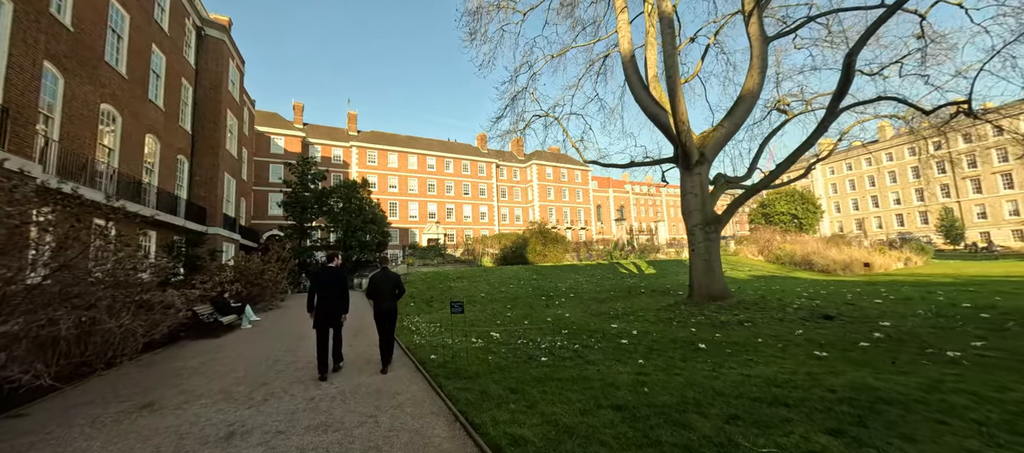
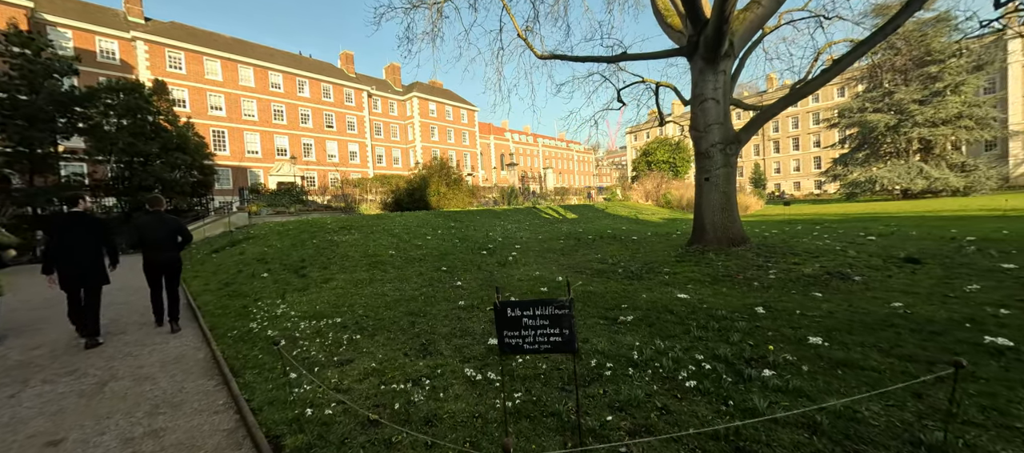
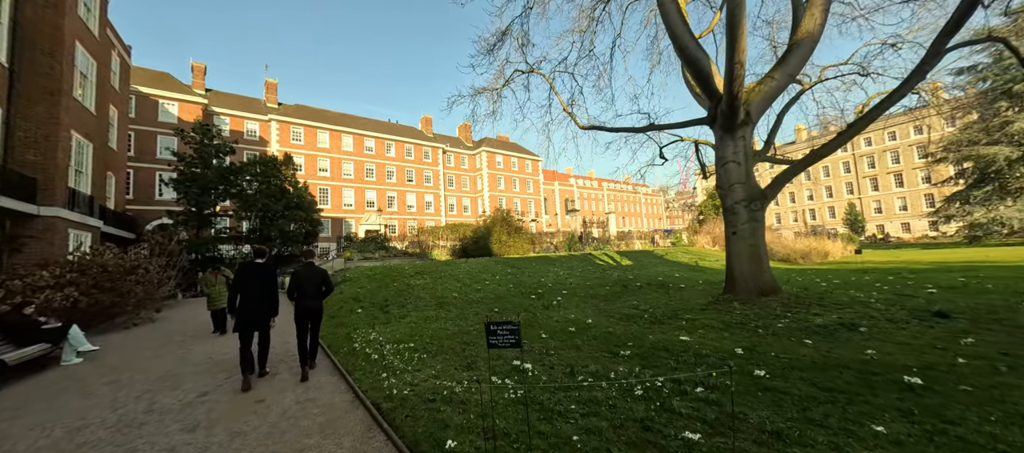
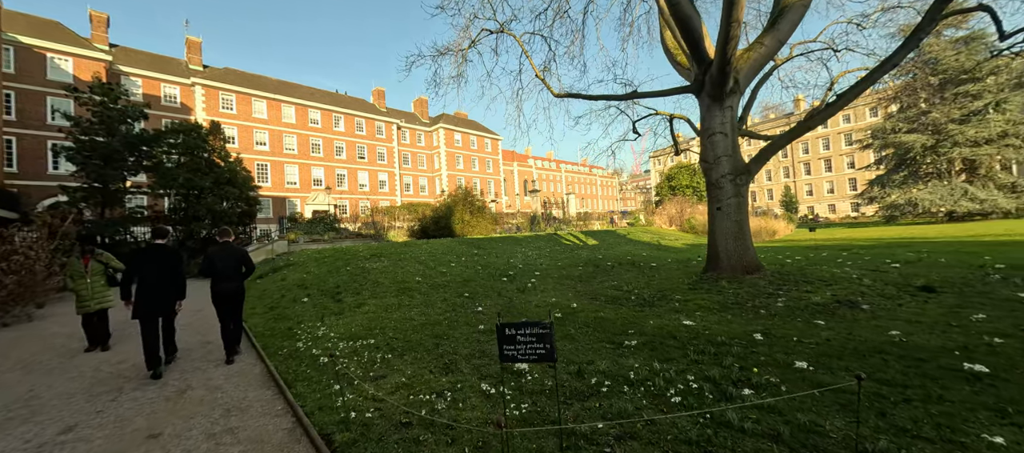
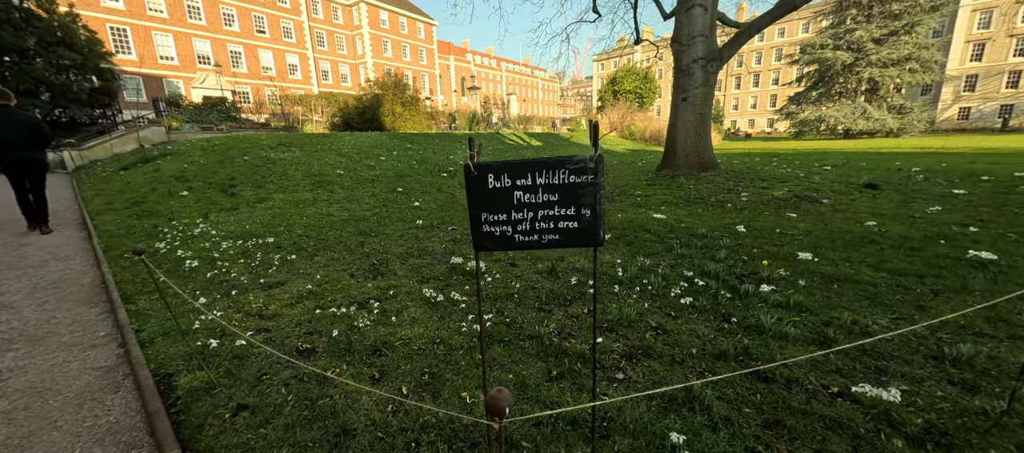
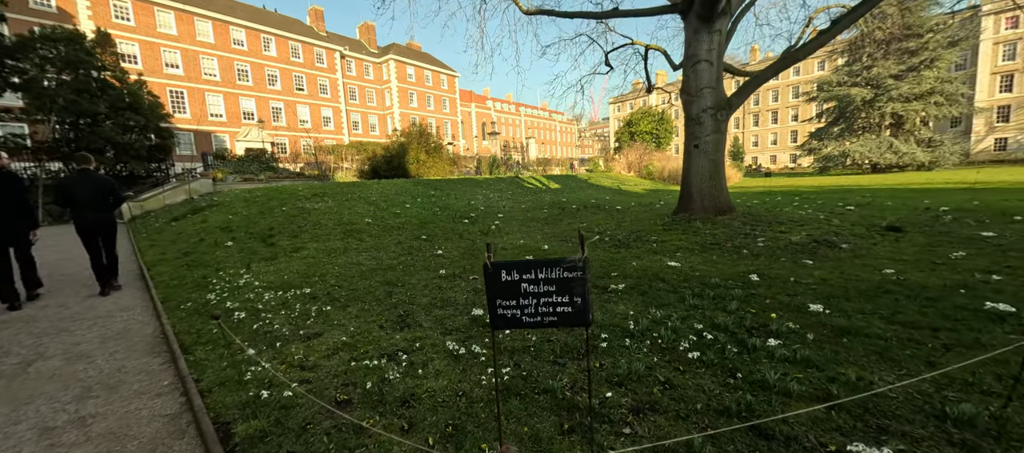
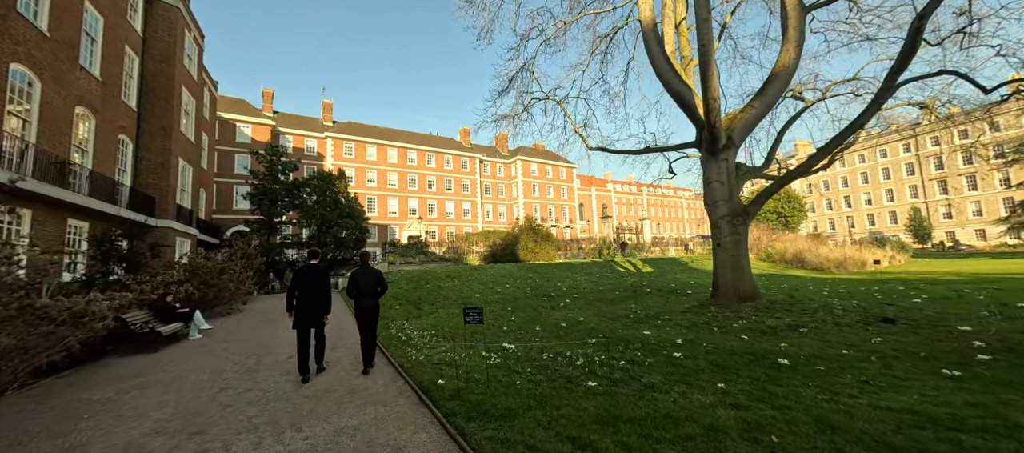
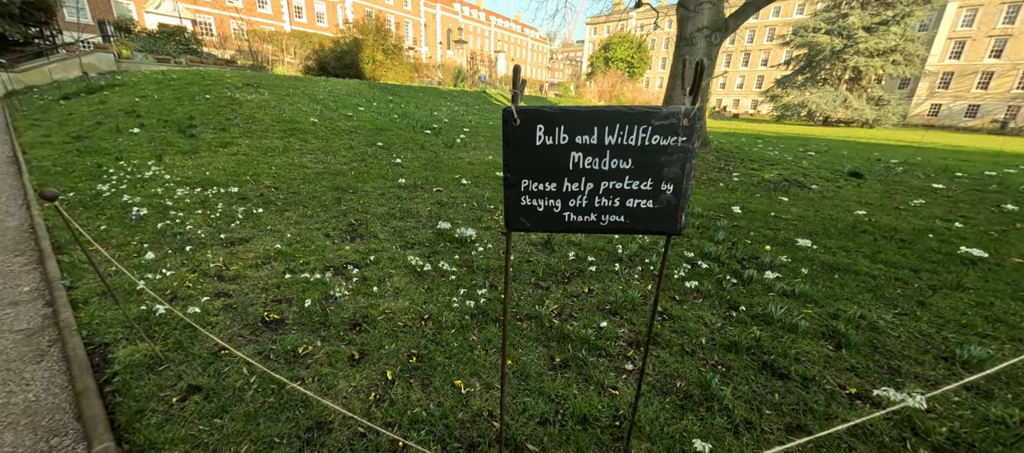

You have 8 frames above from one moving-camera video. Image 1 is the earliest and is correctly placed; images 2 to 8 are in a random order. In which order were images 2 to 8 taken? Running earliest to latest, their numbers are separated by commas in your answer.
7, 3, 4, 2, 6, 5, 8
